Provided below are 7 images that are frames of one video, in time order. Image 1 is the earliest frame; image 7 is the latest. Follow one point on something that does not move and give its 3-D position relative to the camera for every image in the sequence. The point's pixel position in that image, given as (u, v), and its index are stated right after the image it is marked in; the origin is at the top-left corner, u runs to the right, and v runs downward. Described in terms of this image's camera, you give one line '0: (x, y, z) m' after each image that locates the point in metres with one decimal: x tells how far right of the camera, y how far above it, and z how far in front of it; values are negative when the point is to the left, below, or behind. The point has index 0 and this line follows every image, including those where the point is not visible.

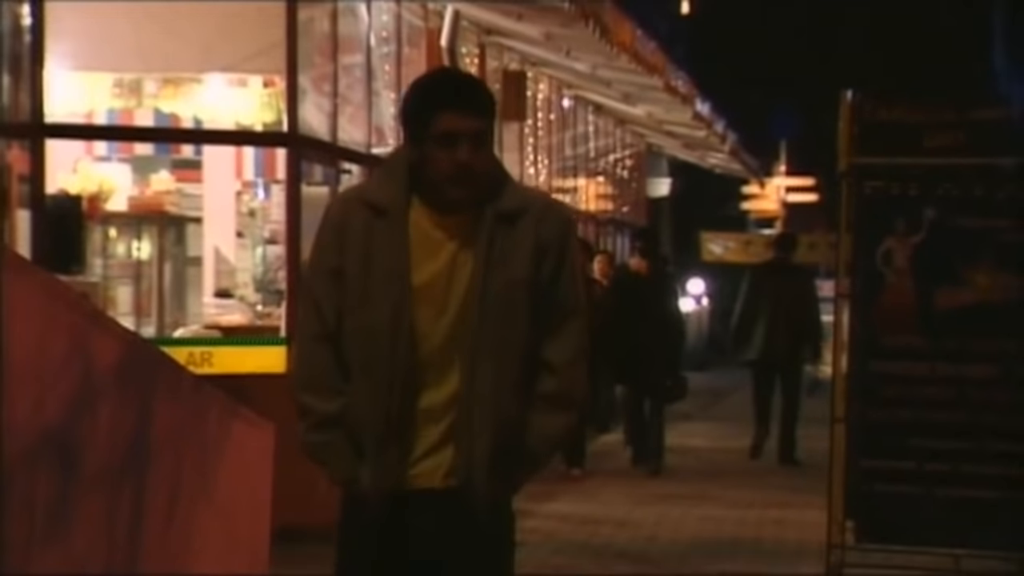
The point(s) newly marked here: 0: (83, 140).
0: (-2.3, +0.7, +10.3) m
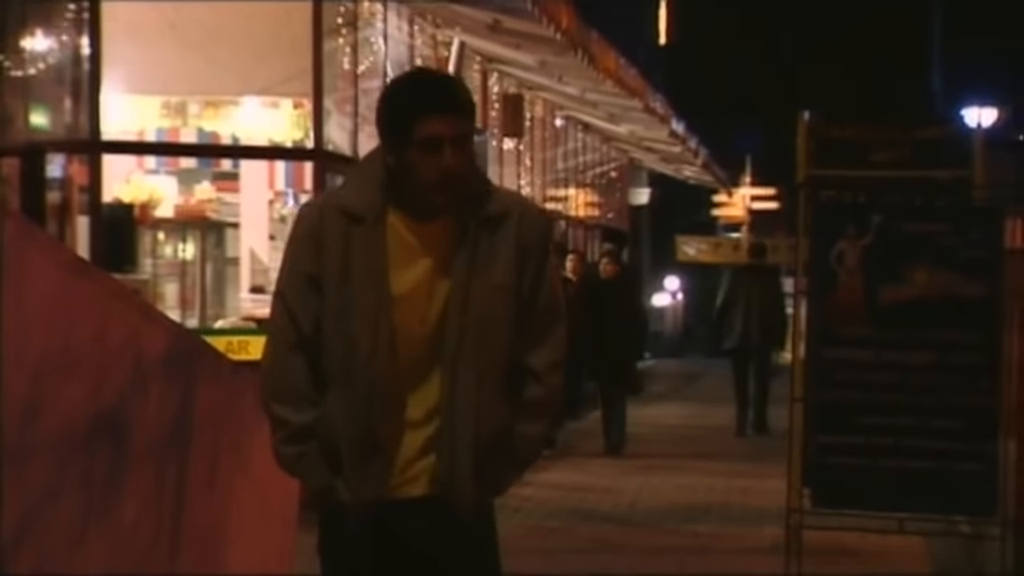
0: (-2.2, +0.8, +11.4) m
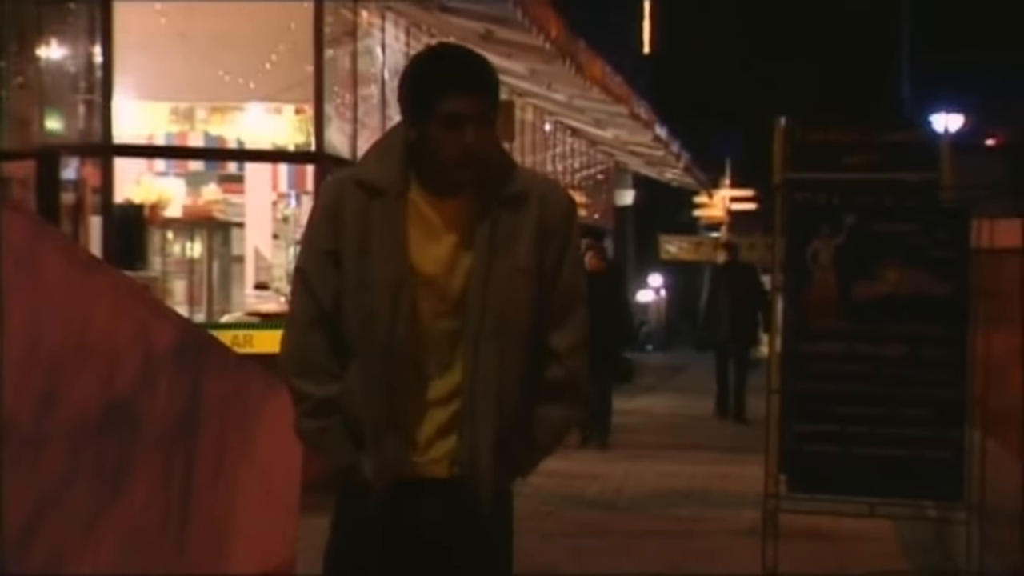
0: (-2.3, +0.8, +11.9) m
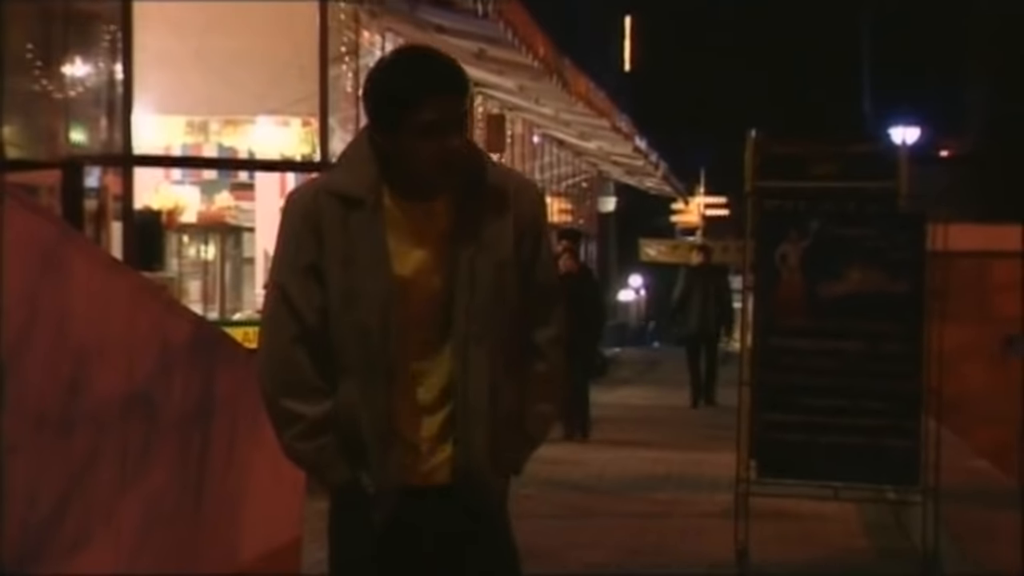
0: (-2.3, +0.8, +12.6) m
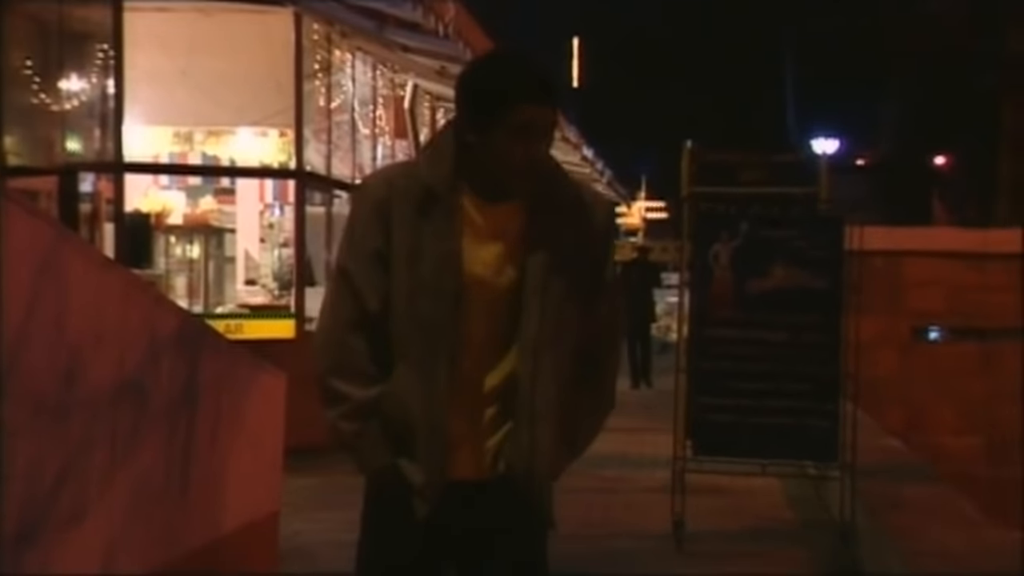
0: (-2.6, +0.8, +13.5) m
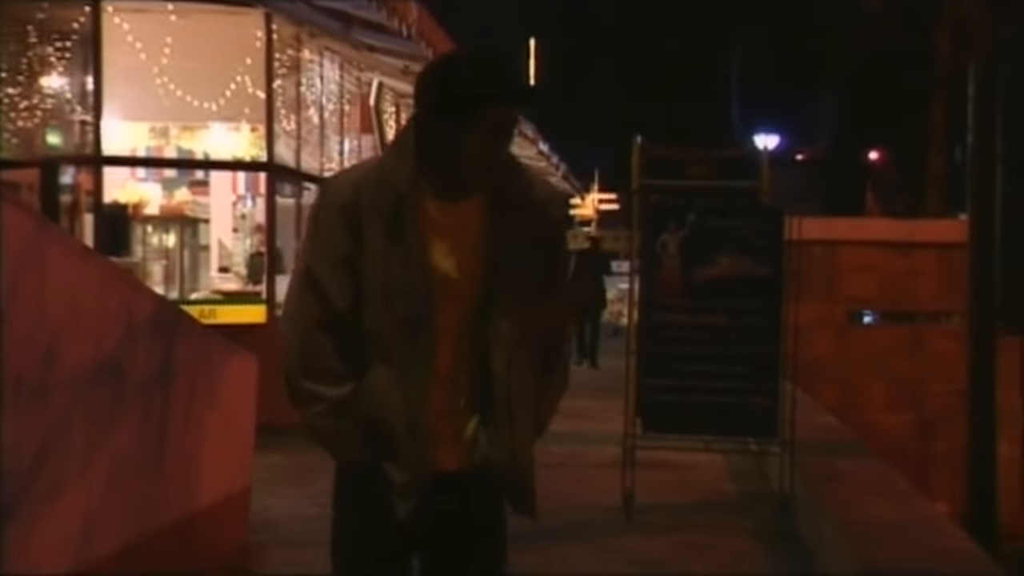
0: (-2.9, +0.9, +14.1) m
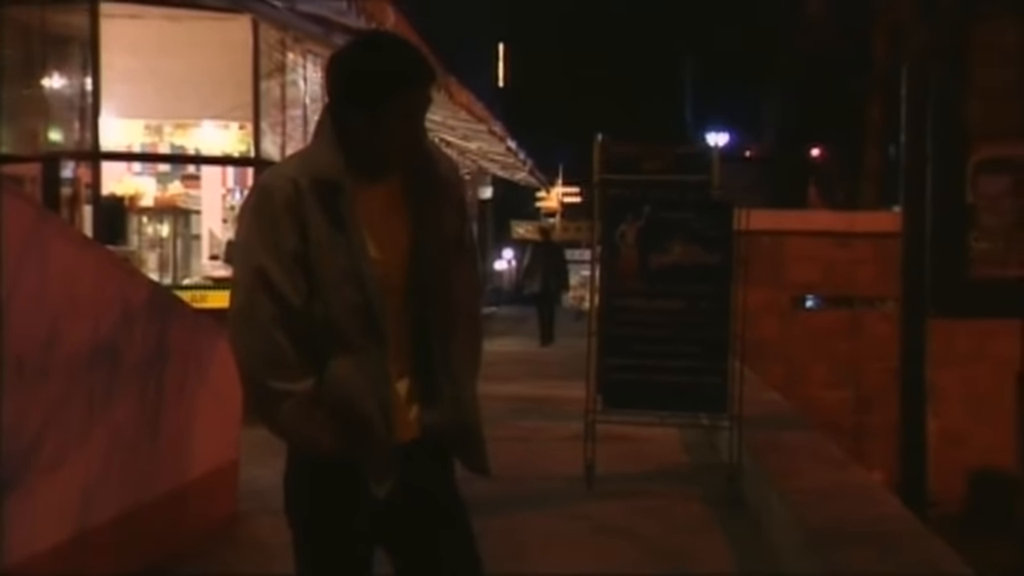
0: (-3.1, +1.0, +14.9) m
